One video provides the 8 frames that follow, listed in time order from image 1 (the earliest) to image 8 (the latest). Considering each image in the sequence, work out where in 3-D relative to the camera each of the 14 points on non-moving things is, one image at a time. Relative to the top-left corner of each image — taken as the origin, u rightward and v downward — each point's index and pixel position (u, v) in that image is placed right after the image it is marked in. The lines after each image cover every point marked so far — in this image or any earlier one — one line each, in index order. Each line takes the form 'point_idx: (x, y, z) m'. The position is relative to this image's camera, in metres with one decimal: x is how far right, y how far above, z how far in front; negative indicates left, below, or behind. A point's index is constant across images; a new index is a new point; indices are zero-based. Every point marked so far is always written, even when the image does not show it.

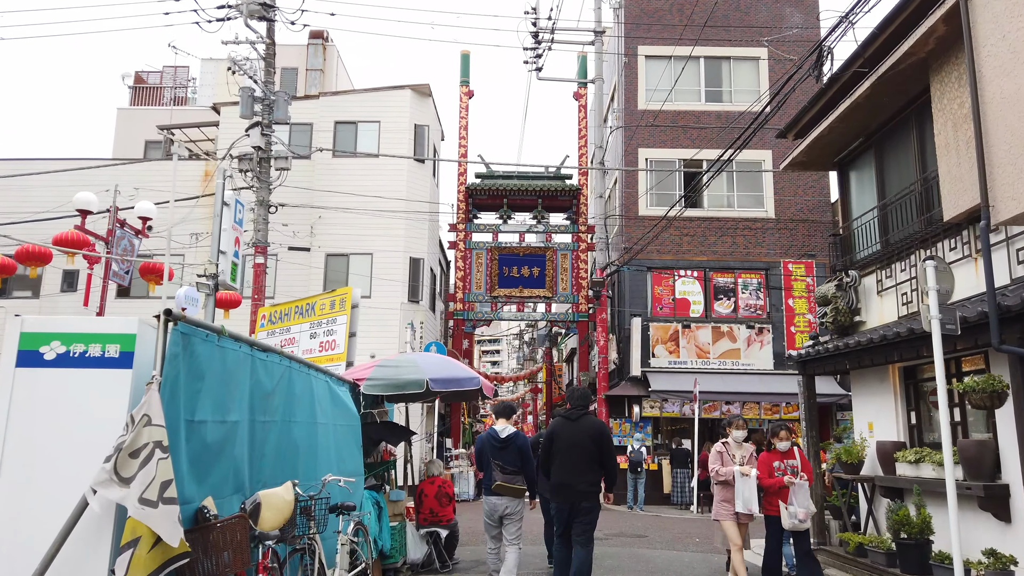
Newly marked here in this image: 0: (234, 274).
0: (-5.1, +0.3, +13.9) m
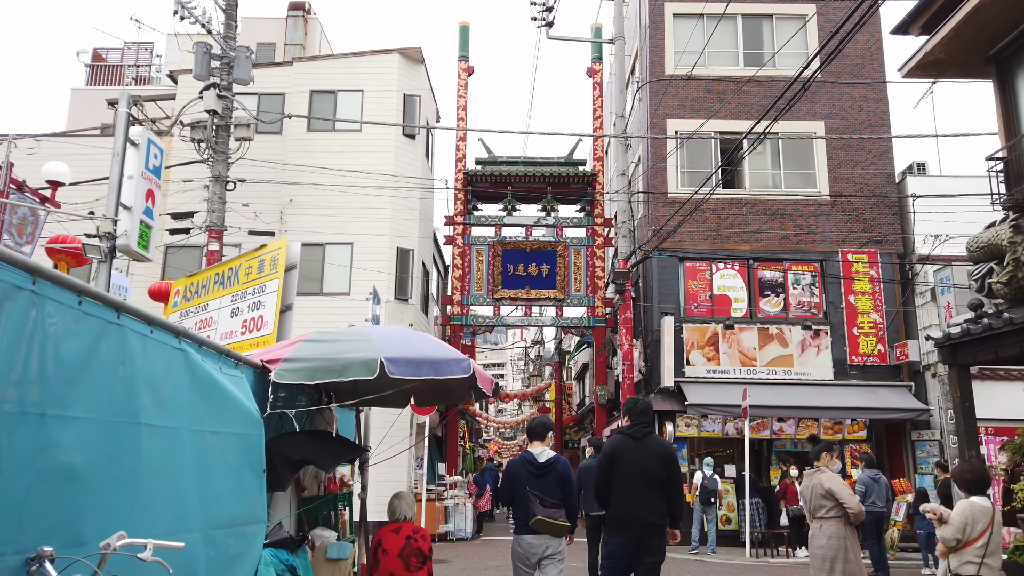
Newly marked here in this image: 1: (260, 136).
0: (-5.0, +0.7, +10.3) m
1: (-6.4, +3.8, +19.2) m
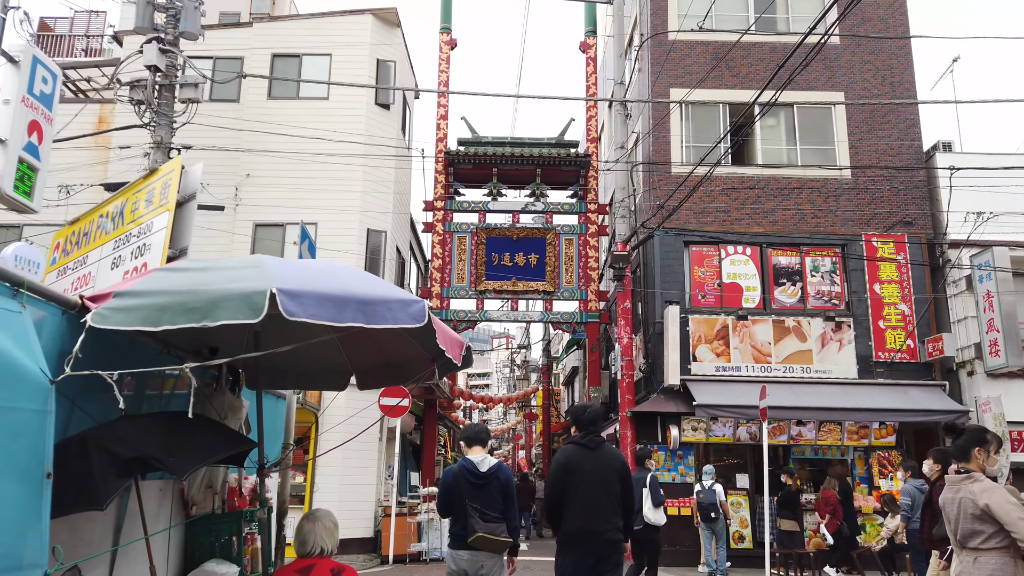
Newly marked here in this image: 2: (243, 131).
0: (-5.2, +1.1, +8.1) m
1: (-6.7, +4.2, +17.0) m
2: (-6.0, +3.5, +16.9) m
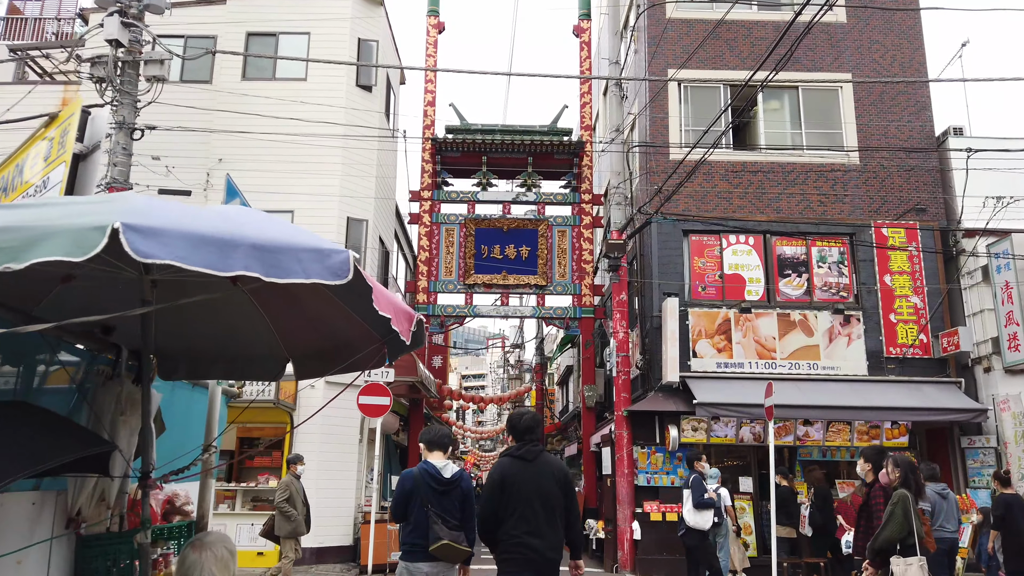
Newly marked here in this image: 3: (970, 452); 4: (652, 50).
0: (-5.4, +1.3, +7.1) m
1: (-7.0, +4.3, +16.0) m
2: (-6.3, +3.7, +15.9) m
3: (+8.8, -3.2, +14.5) m
4: (+3.1, +5.2, +16.5) m
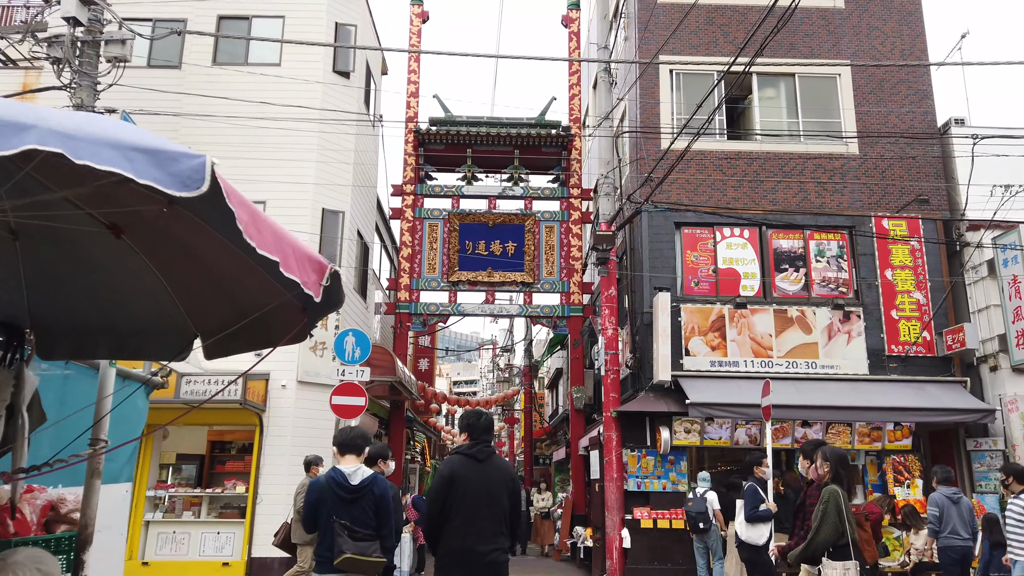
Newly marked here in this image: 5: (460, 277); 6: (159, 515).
0: (-5.7, +1.5, +6.3) m
1: (-7.3, +4.4, +15.2) m
2: (-6.6, +3.8, +15.1) m
3: (+8.5, -3.1, +13.8) m
4: (+2.8, +5.3, +15.8) m
5: (-1.3, +0.3, +19.3) m
6: (-6.4, -4.1, +13.6) m
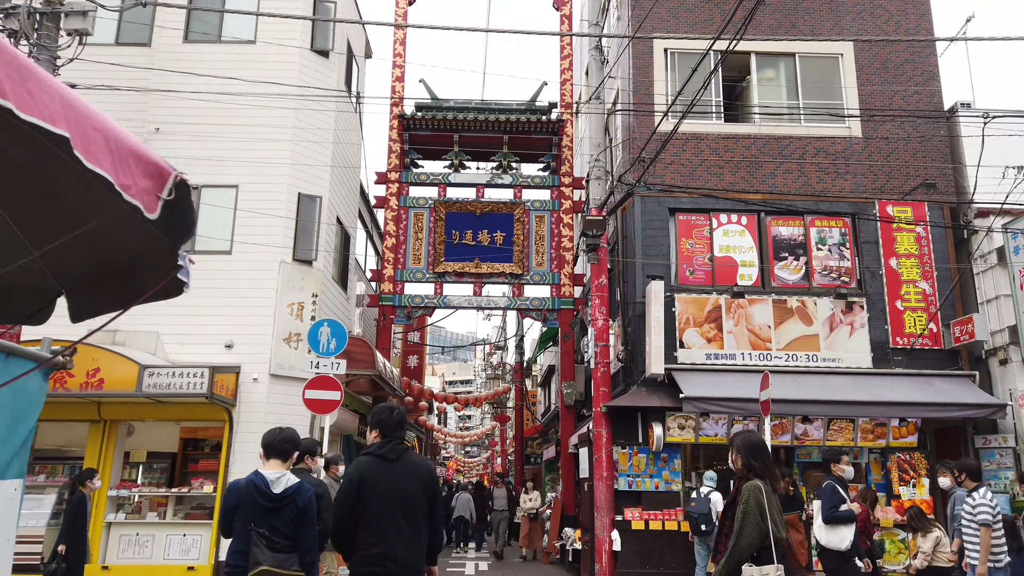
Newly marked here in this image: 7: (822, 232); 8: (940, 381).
0: (-5.9, +1.7, +5.5) m
1: (-7.6, +4.7, +14.4) m
2: (-6.9, +4.0, +14.3) m
3: (+8.2, -2.9, +13.1) m
4: (+2.5, +5.5, +15.1) m
5: (-1.6, +0.5, +18.5) m
6: (-6.7, -3.9, +12.8) m
7: (+5.9, +1.1, +14.2) m
8: (+7.6, -1.6, +13.3) m
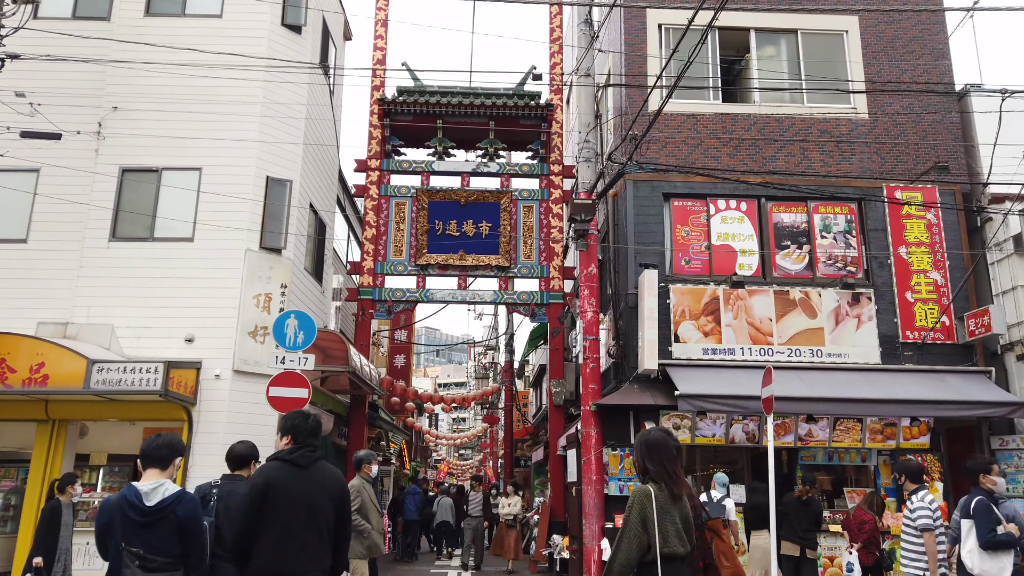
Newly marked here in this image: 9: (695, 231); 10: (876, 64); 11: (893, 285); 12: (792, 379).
0: (-6.1, +1.9, +4.5) m
1: (-7.9, +4.8, +13.5) m
2: (-7.2, +4.2, +13.3) m
3: (+7.9, -2.7, +12.2) m
4: (+2.2, +5.7, +14.2) m
5: (-1.9, +0.6, +17.6) m
6: (-6.9, -3.7, +11.8) m
7: (+5.6, +1.2, +13.3) m
8: (+7.3, -1.5, +12.4) m
9: (+3.2, +1.0, +13.1) m
10: (+6.8, +4.2, +14.0) m
11: (+6.6, +0.1, +13.0) m
12: (+4.5, -1.5, +12.1) m
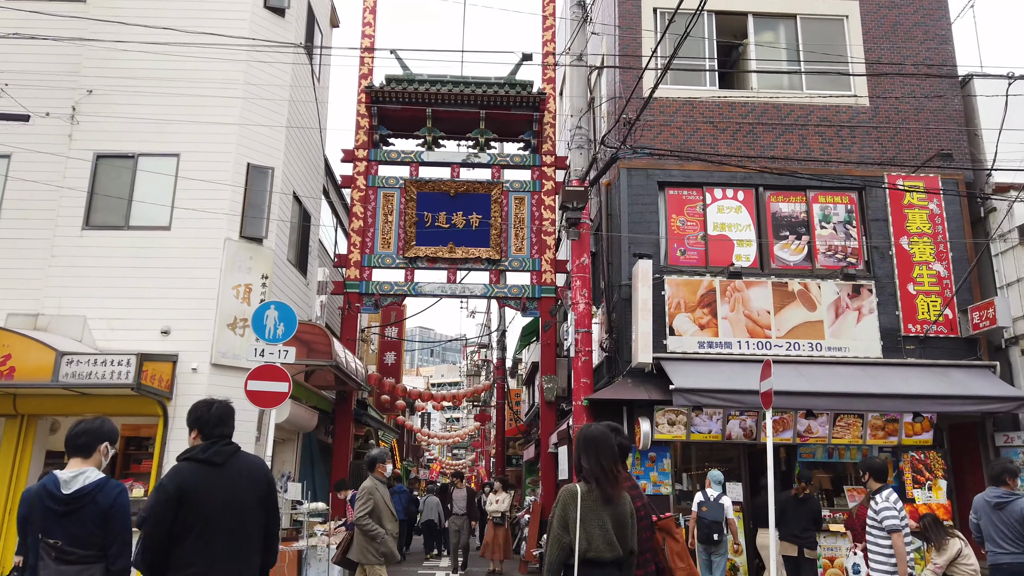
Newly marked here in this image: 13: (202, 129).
0: (-6.2, +2.1, +4.0) m
1: (-8.0, +5.0, +13.0) m
2: (-7.3, +4.4, +12.8) m
3: (+7.8, -2.5, +11.8) m
4: (+2.0, +5.8, +13.7) m
5: (-2.1, +0.8, +17.1) m
6: (-7.1, -3.5, +11.3) m
7: (+5.4, +1.4, +12.9) m
8: (+7.1, -1.3, +12.0) m
9: (+3.0, +1.2, +12.7) m
10: (+6.6, +4.3, +13.6) m
11: (+6.4, +0.2, +12.6) m
12: (+4.3, -1.3, +11.6) m
13: (-5.3, +2.7, +12.7) m
